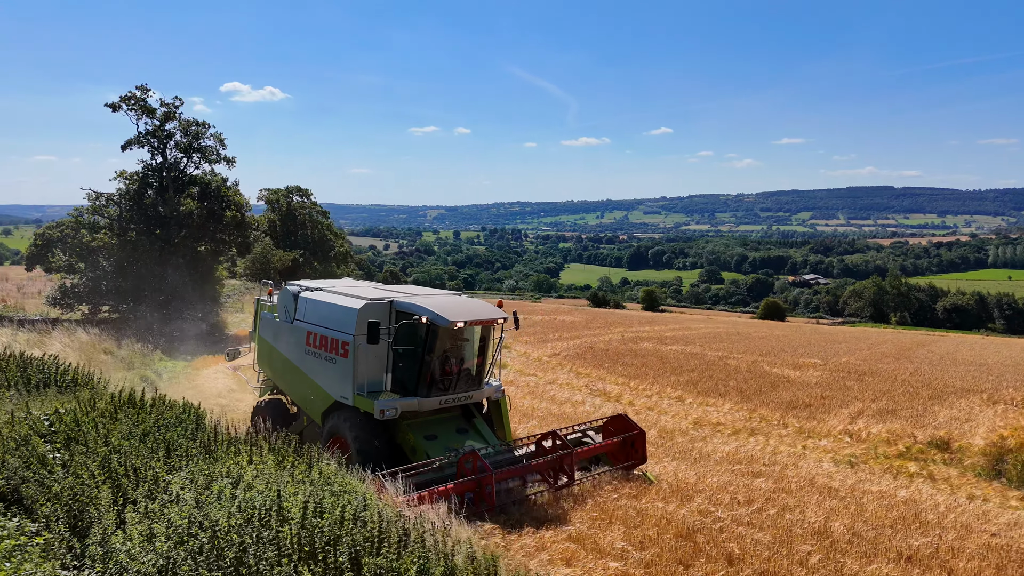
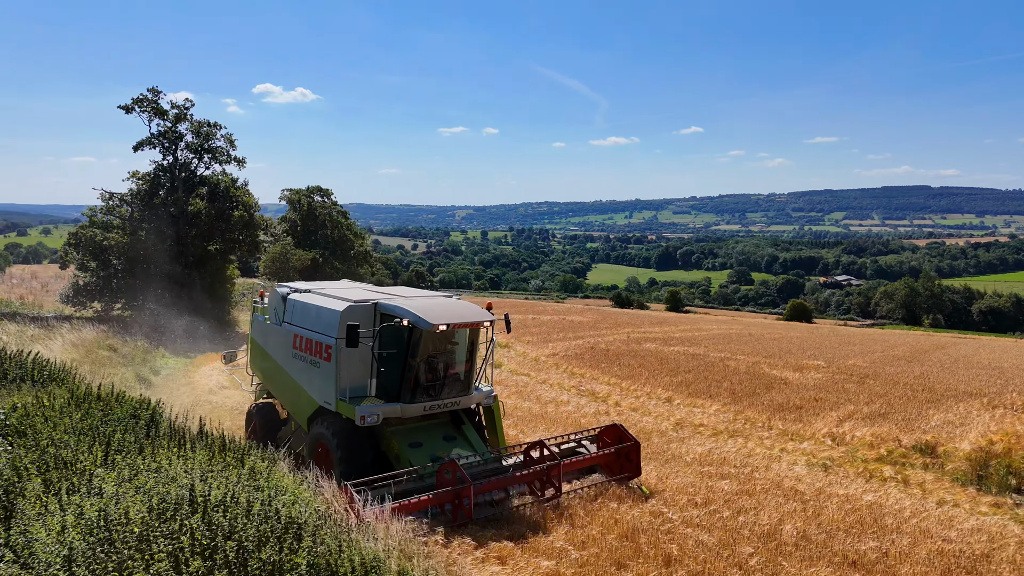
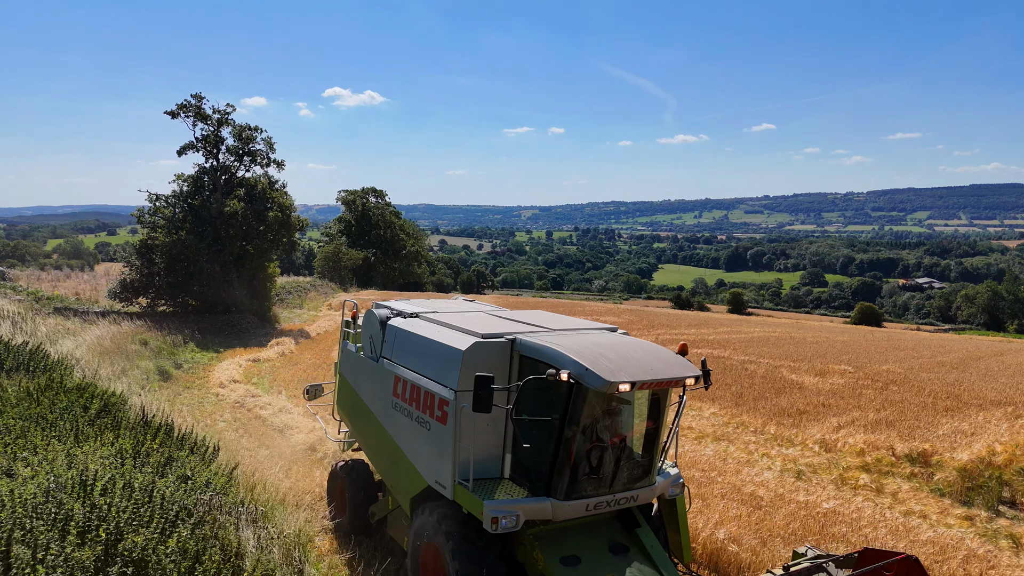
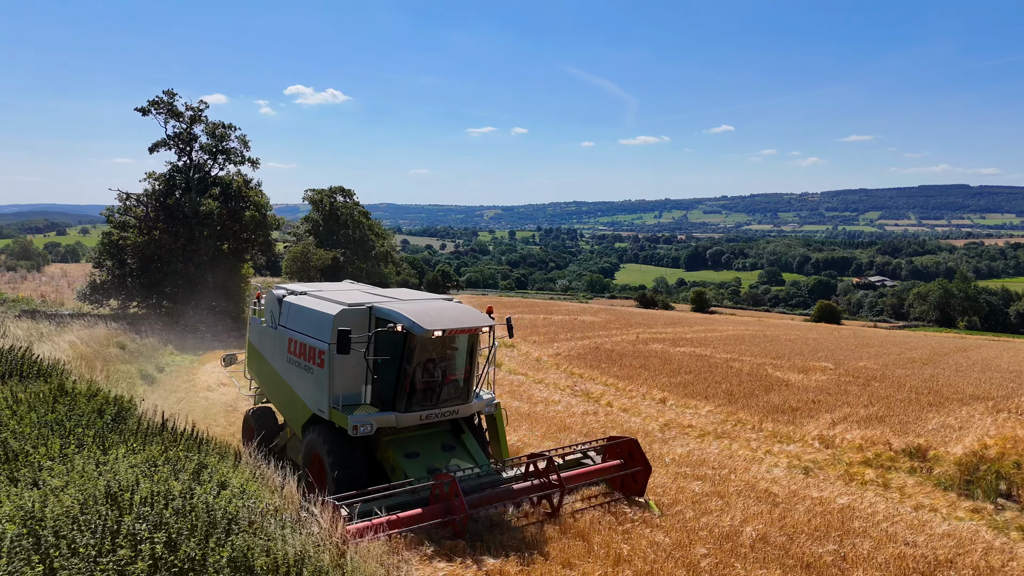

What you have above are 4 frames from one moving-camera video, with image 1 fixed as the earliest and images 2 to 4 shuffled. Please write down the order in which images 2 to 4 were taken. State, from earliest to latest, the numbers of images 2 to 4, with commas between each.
2, 4, 3
